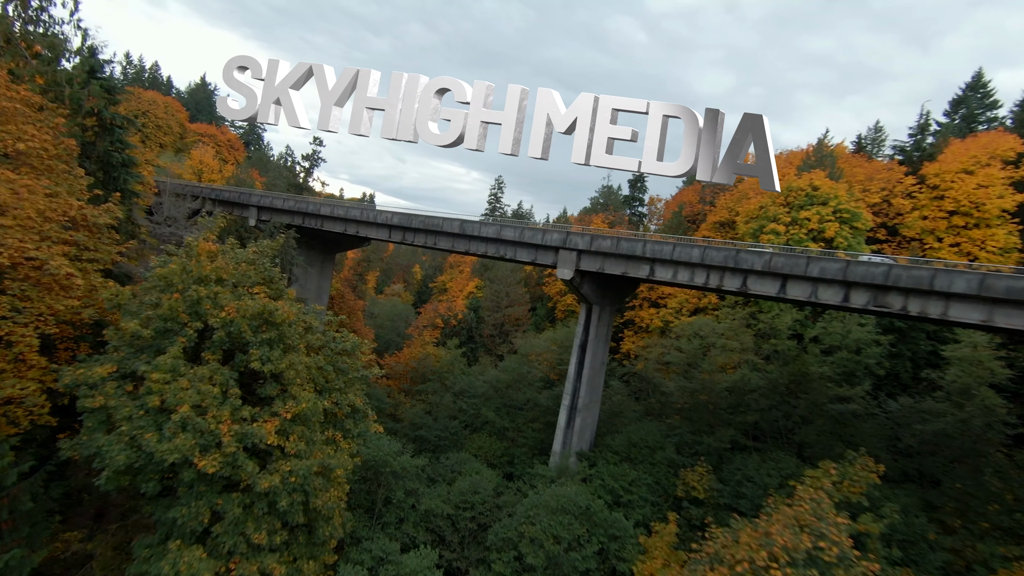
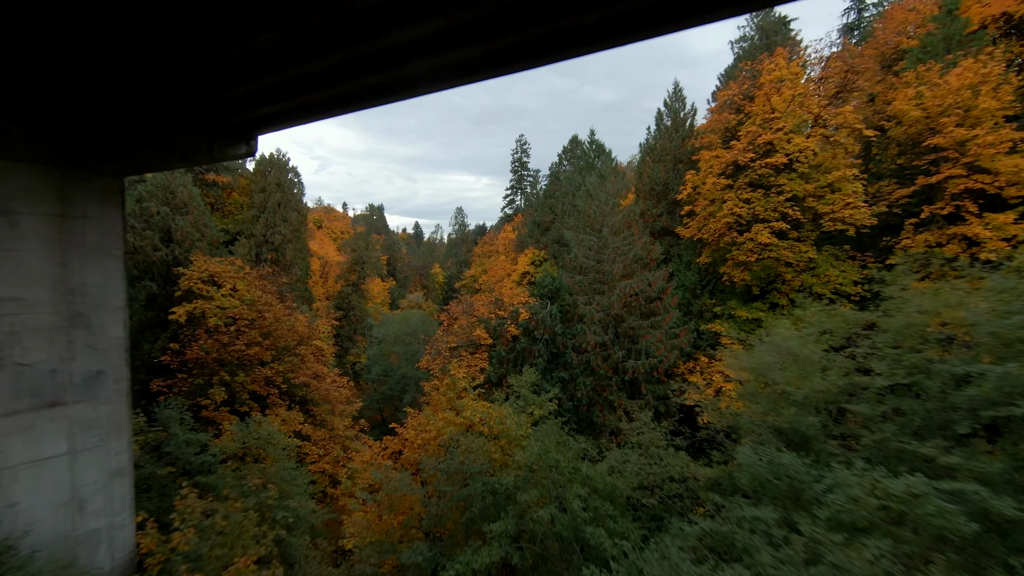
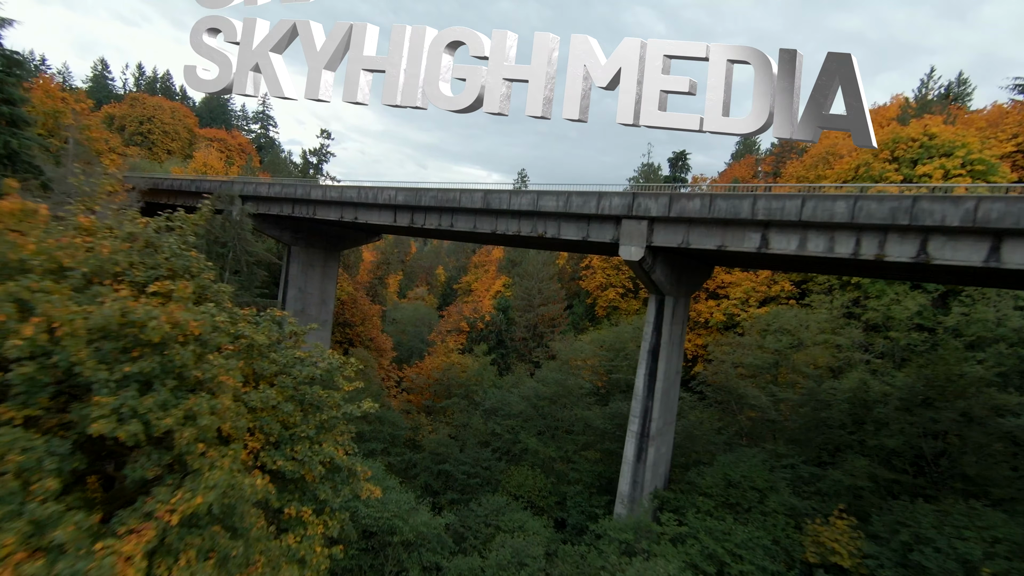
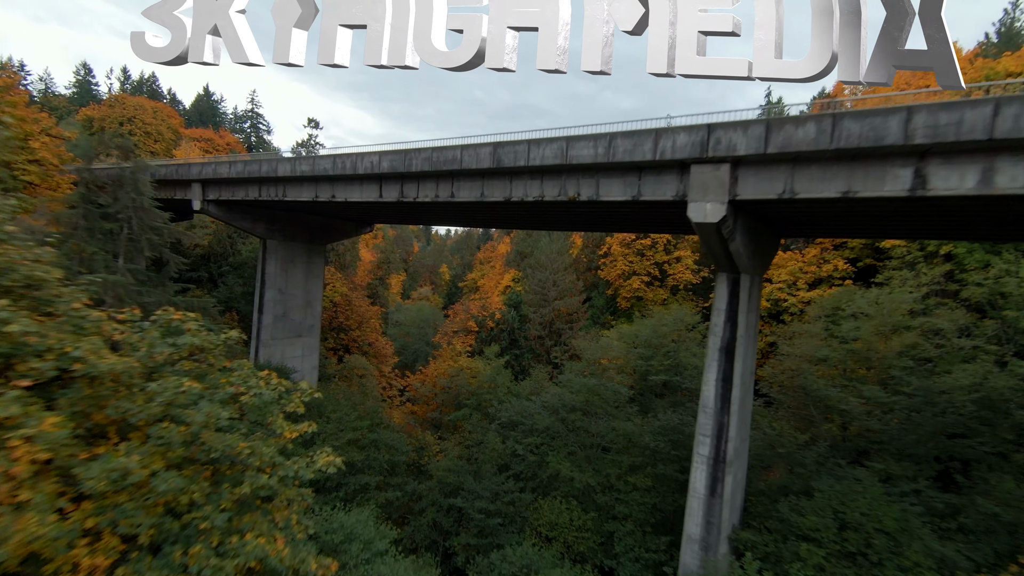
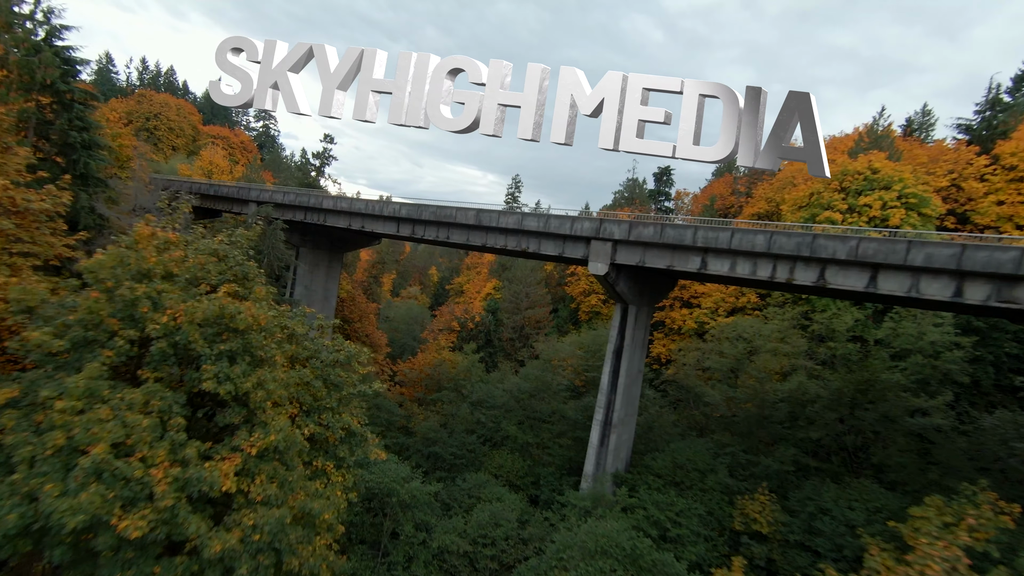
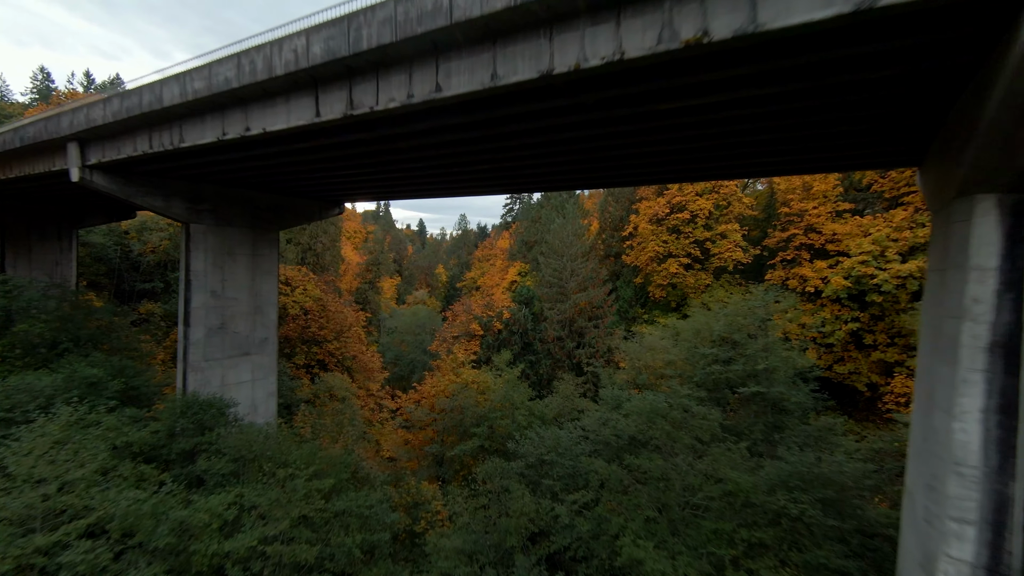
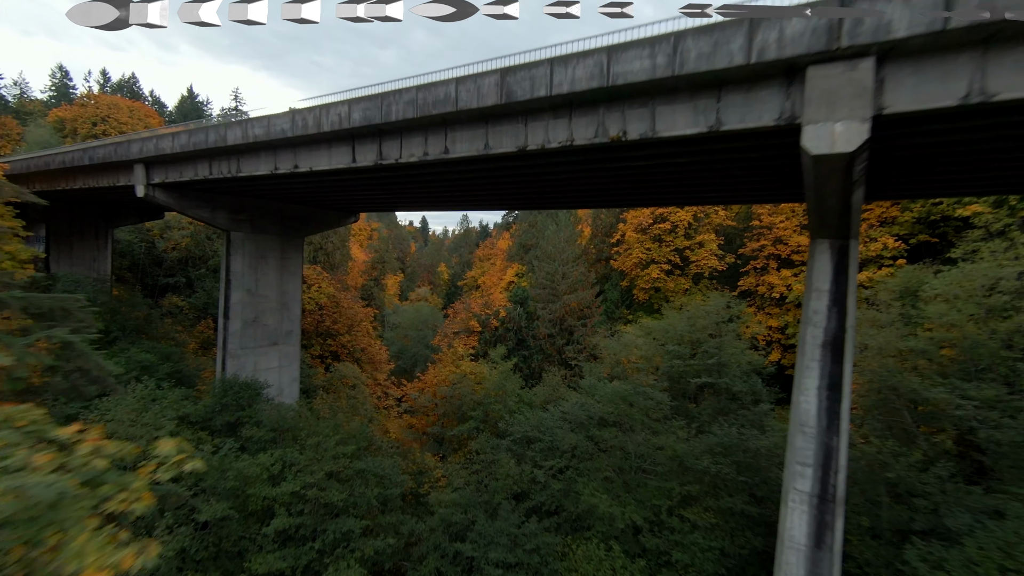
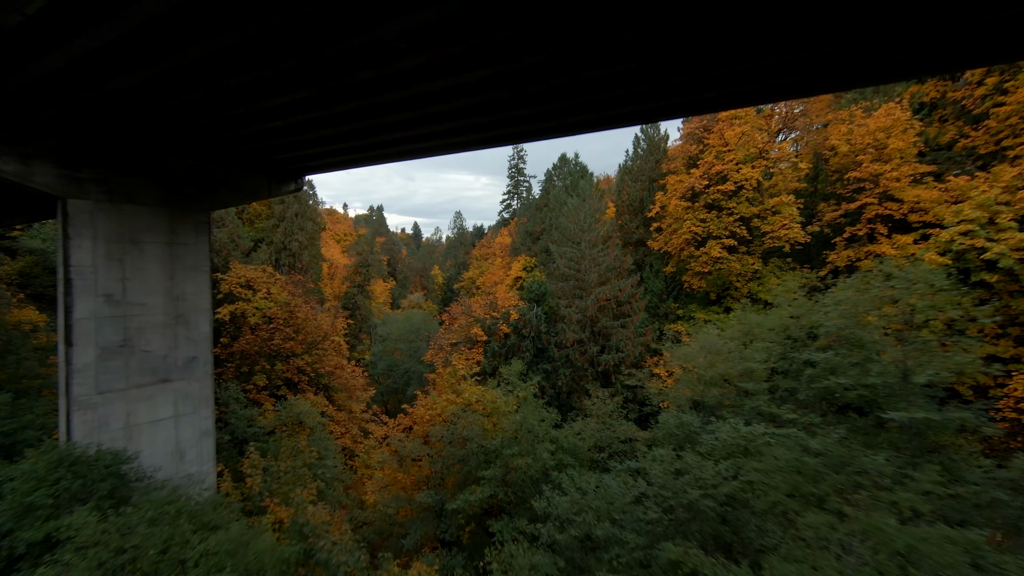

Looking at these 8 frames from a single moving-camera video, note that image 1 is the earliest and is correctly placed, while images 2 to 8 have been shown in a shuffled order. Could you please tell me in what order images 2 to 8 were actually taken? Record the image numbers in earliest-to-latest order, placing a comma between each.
5, 3, 4, 7, 6, 8, 2
